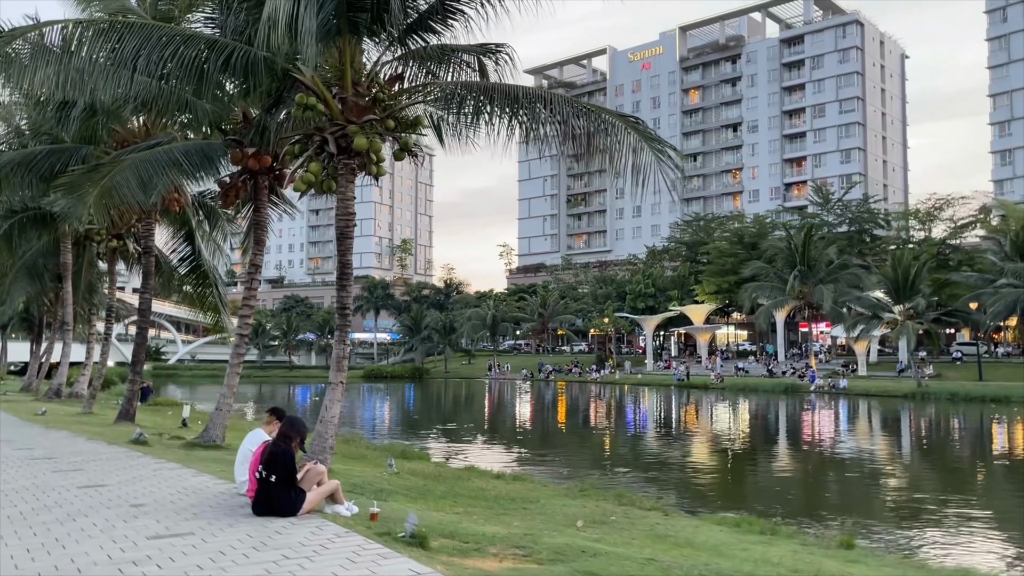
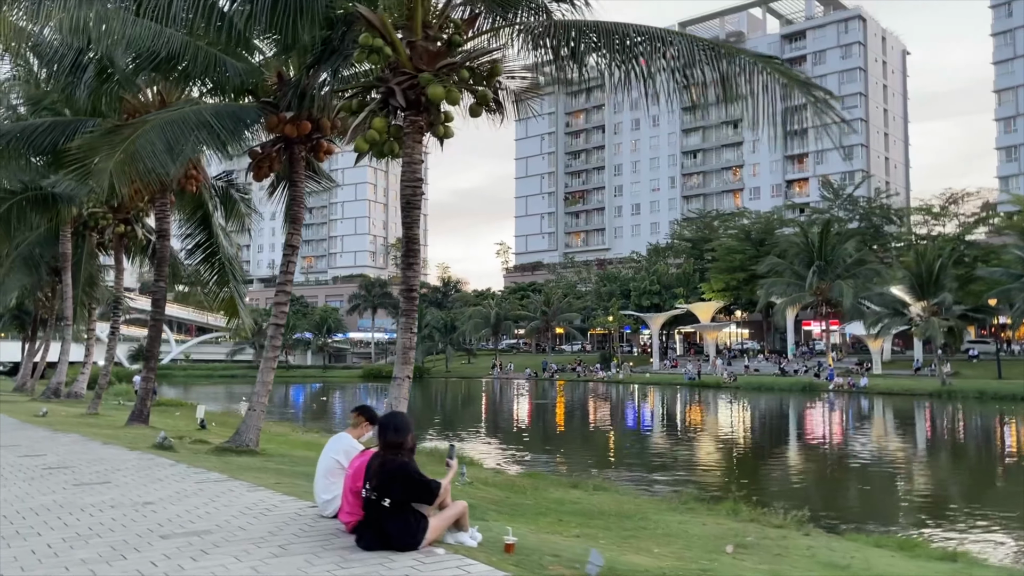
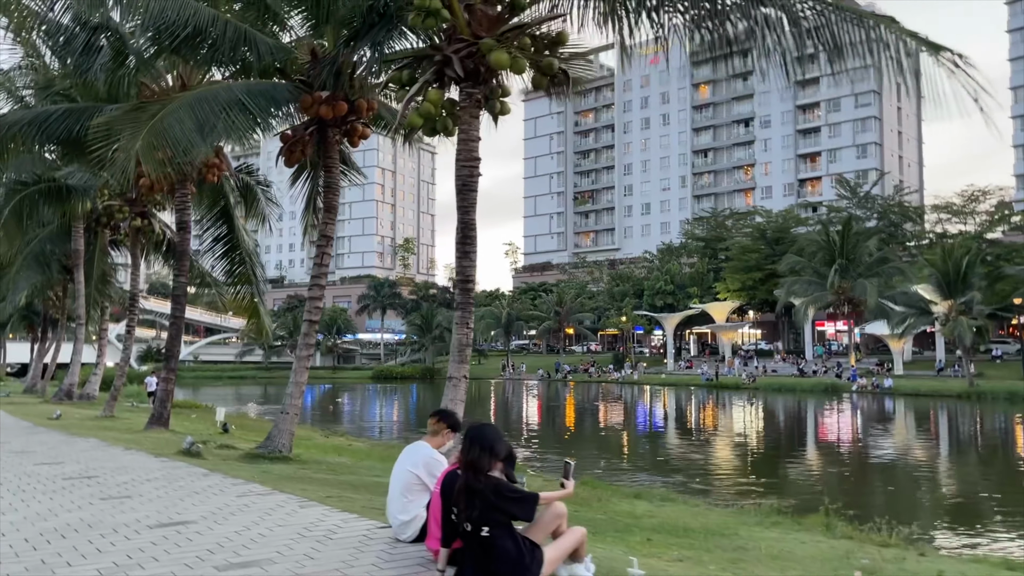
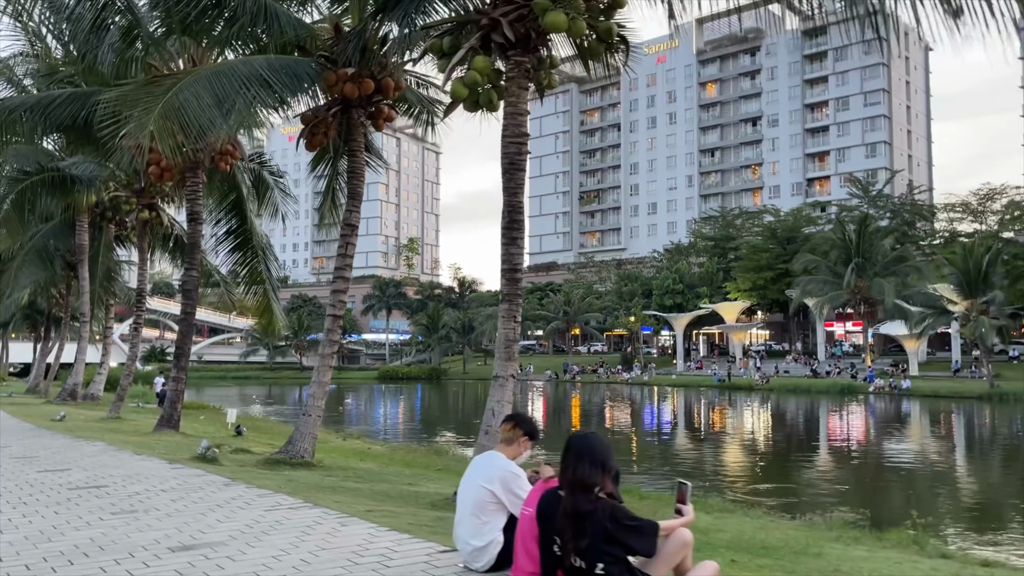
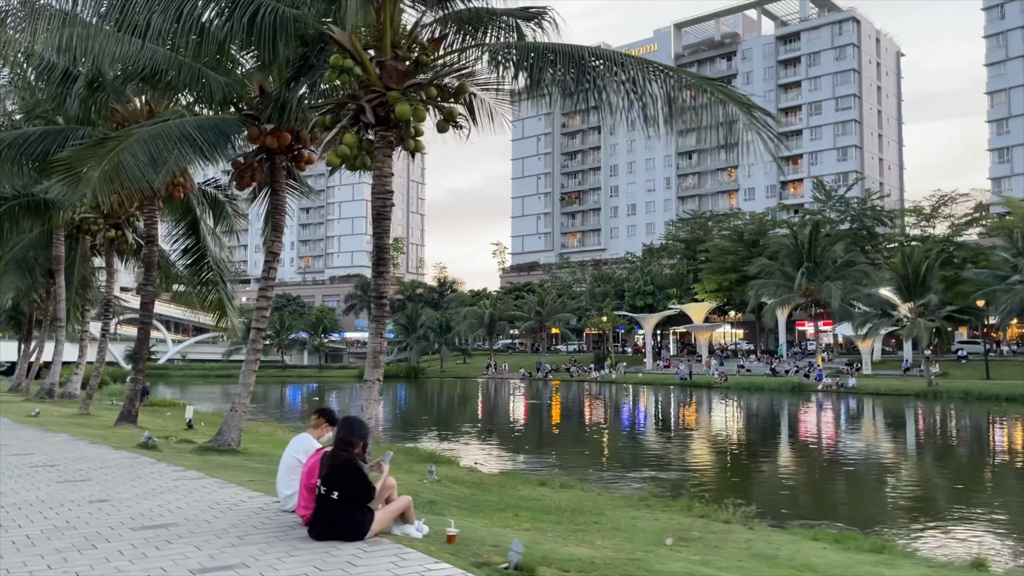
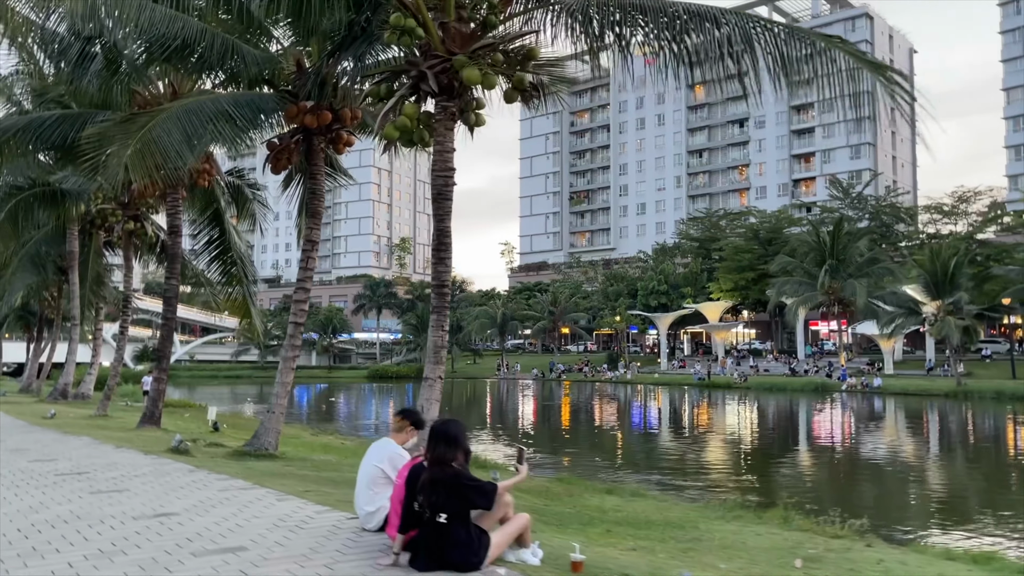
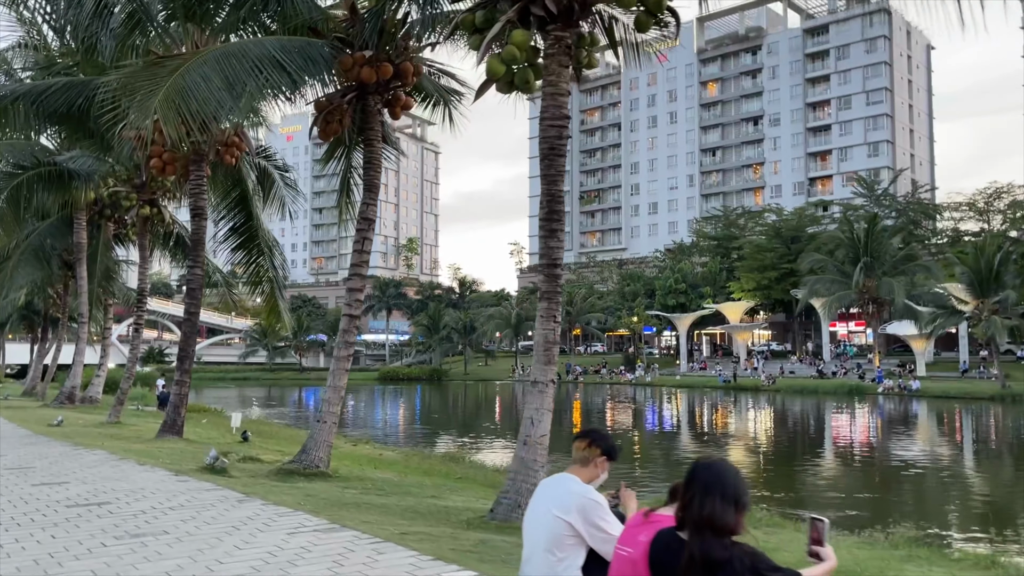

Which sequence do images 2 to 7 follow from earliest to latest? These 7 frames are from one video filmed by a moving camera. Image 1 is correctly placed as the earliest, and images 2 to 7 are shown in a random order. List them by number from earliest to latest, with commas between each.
5, 2, 6, 3, 4, 7
